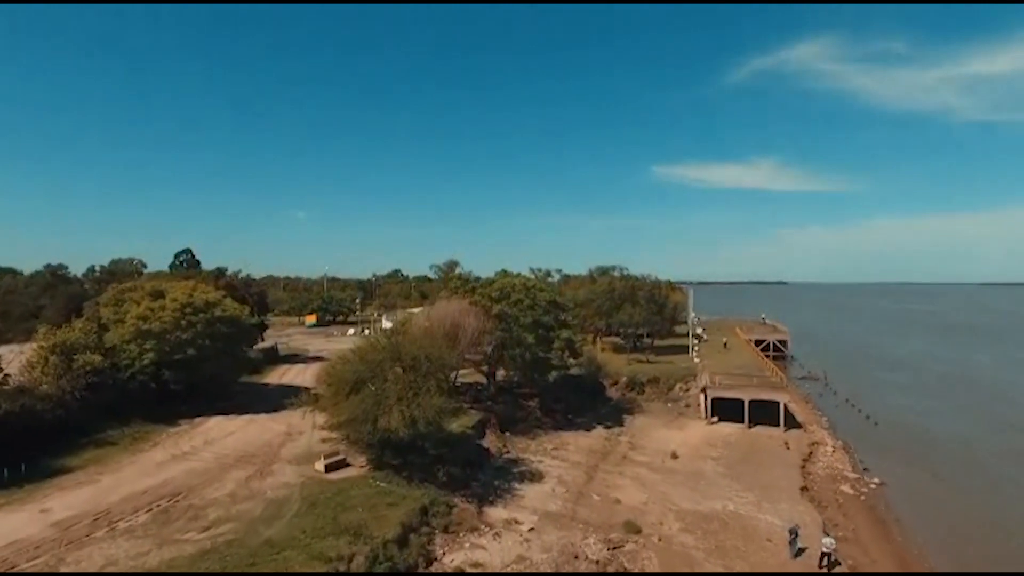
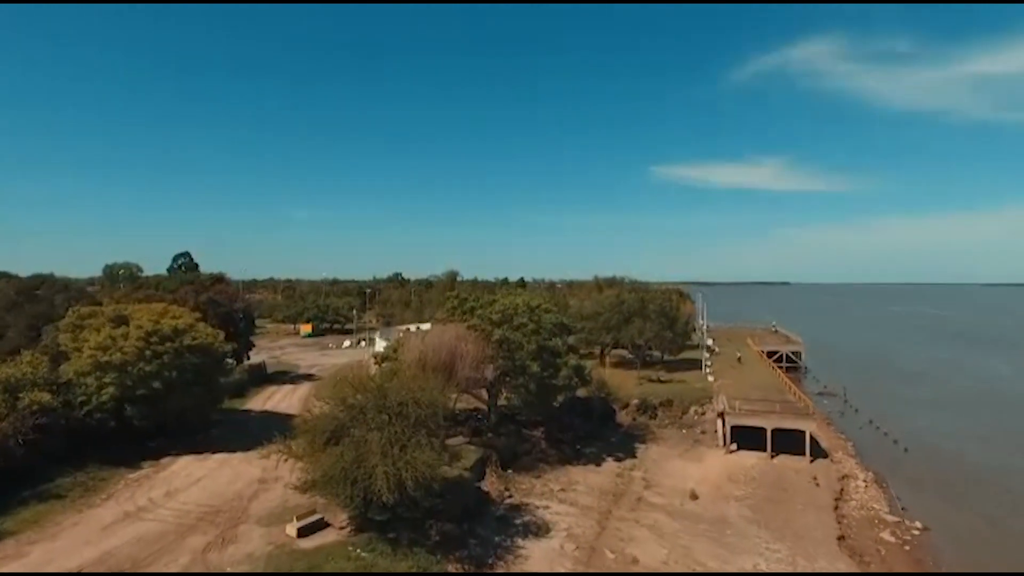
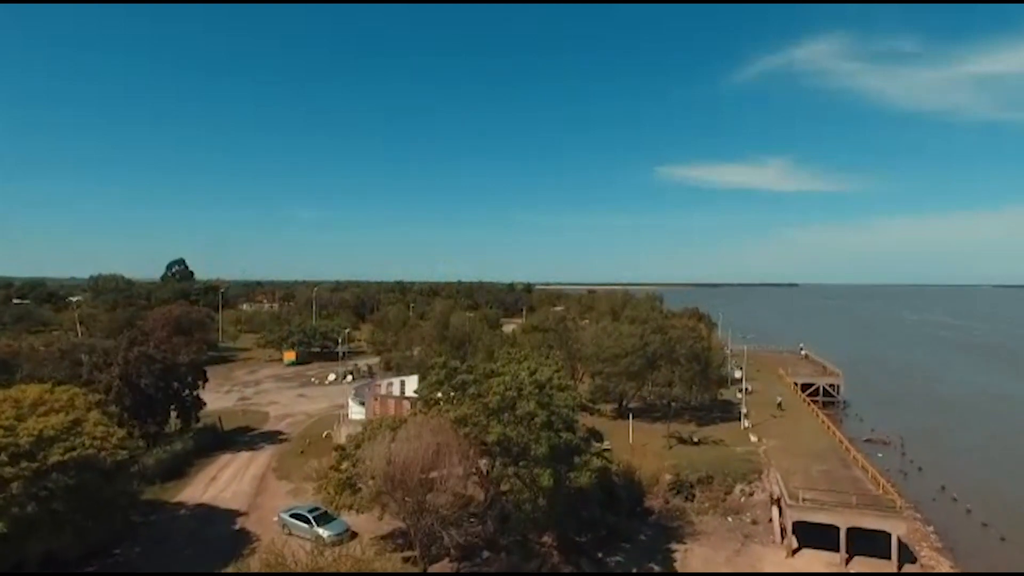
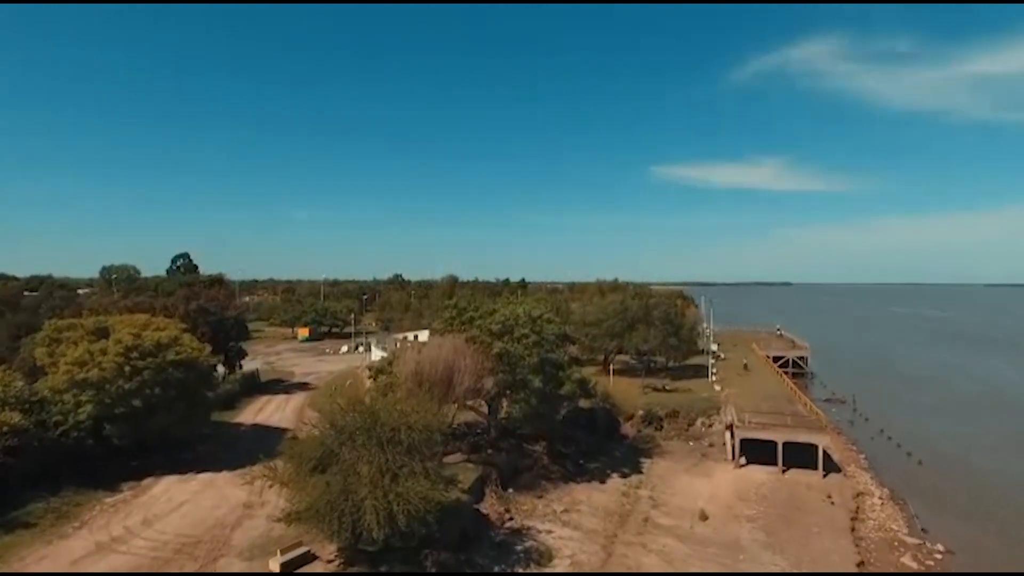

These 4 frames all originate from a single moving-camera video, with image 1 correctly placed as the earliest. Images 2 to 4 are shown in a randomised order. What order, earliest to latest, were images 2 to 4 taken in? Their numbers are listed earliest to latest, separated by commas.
2, 4, 3
